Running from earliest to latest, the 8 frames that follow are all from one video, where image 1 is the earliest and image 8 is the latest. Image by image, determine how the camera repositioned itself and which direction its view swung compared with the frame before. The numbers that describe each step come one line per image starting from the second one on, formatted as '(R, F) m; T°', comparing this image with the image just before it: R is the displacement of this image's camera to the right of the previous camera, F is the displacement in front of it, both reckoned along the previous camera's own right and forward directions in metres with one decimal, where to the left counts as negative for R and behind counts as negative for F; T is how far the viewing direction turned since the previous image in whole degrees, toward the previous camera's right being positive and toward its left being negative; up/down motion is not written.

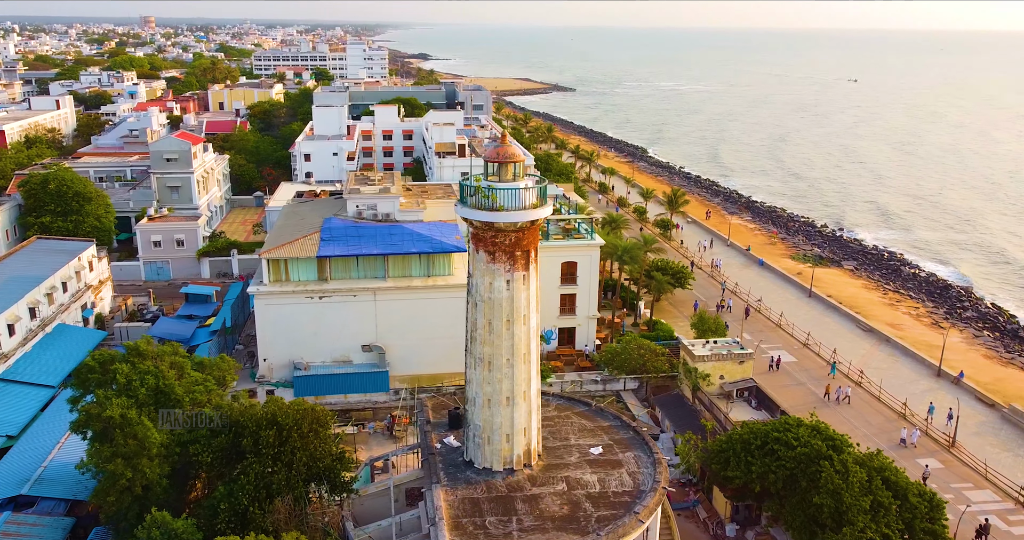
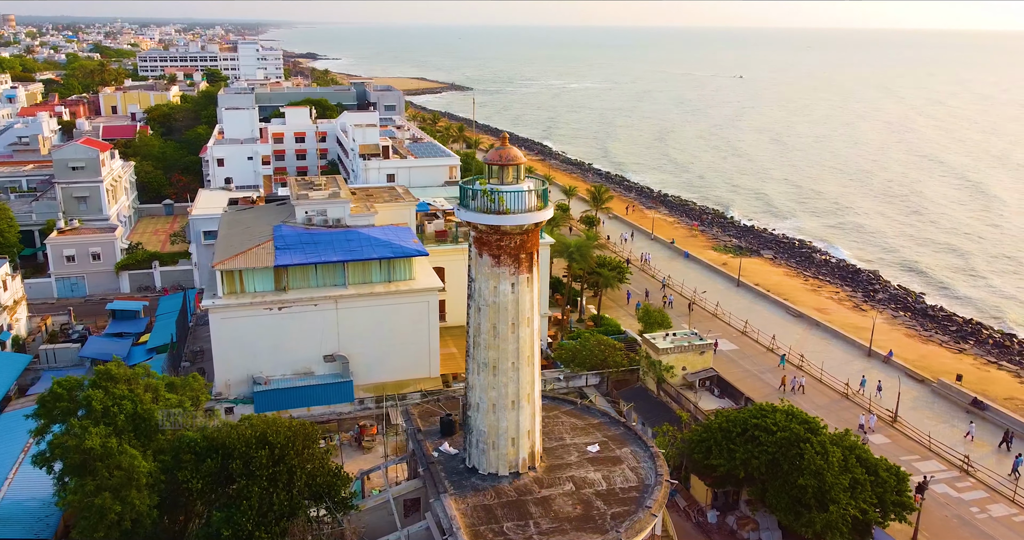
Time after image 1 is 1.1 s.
(-2.7, +0.3) m; +7°
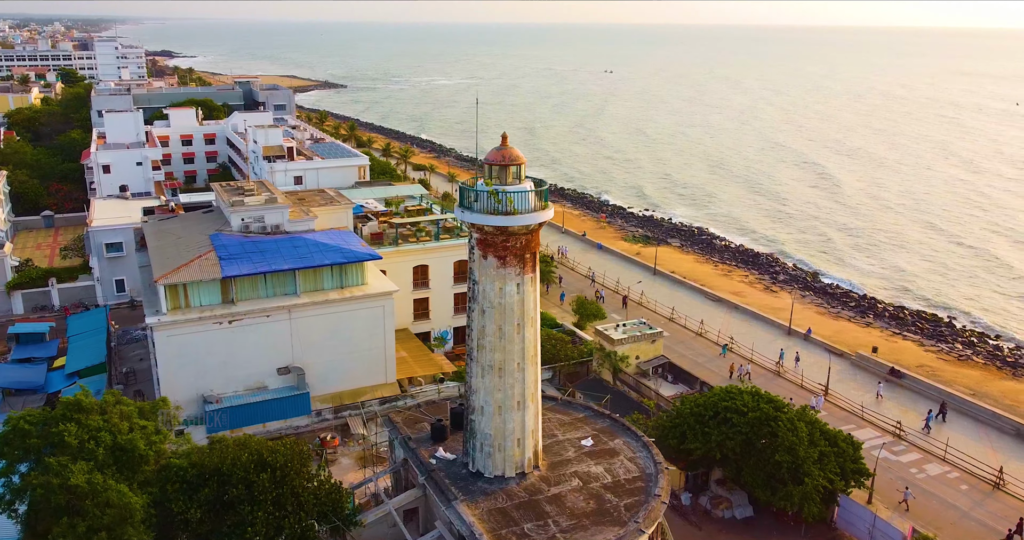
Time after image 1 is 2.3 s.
(-3.2, +0.4) m; +9°
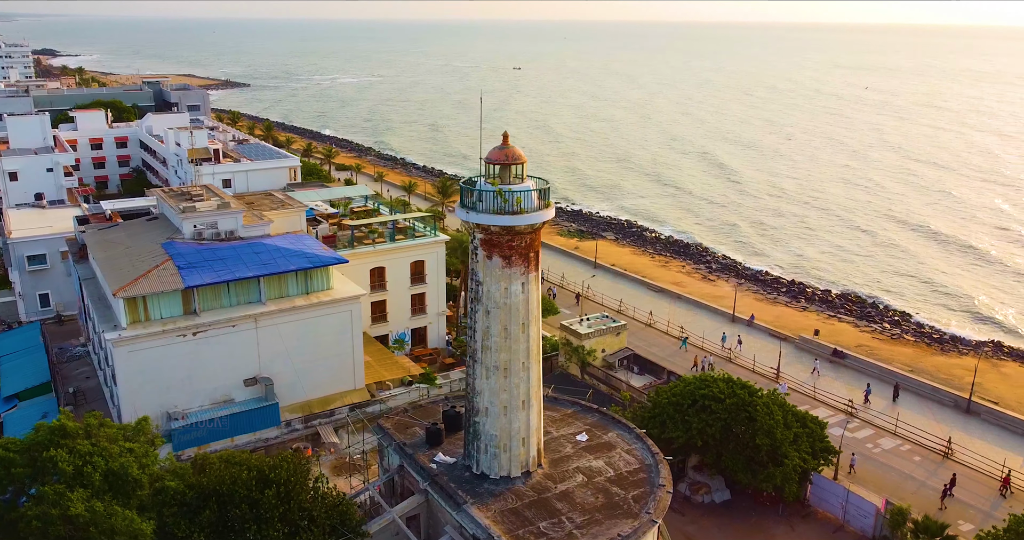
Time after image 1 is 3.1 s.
(-2.3, +0.2) m; +7°
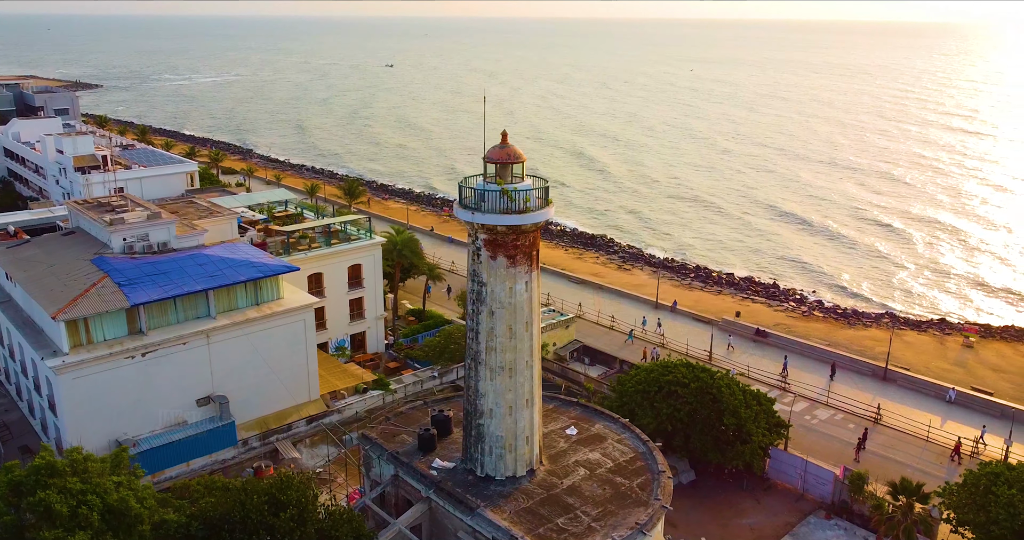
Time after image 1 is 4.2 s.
(-3.1, +0.3) m; +9°
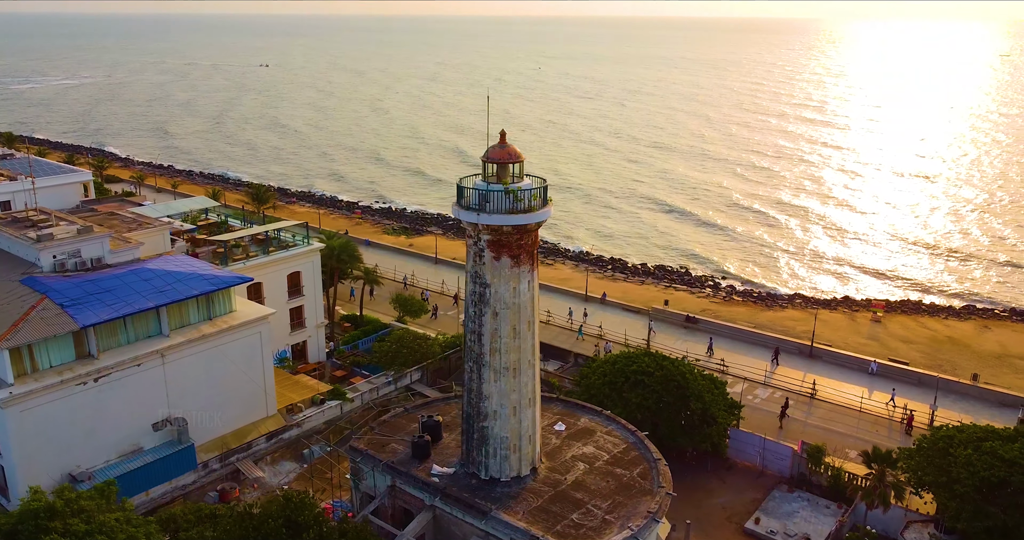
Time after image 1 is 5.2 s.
(-2.9, +0.3) m; +9°
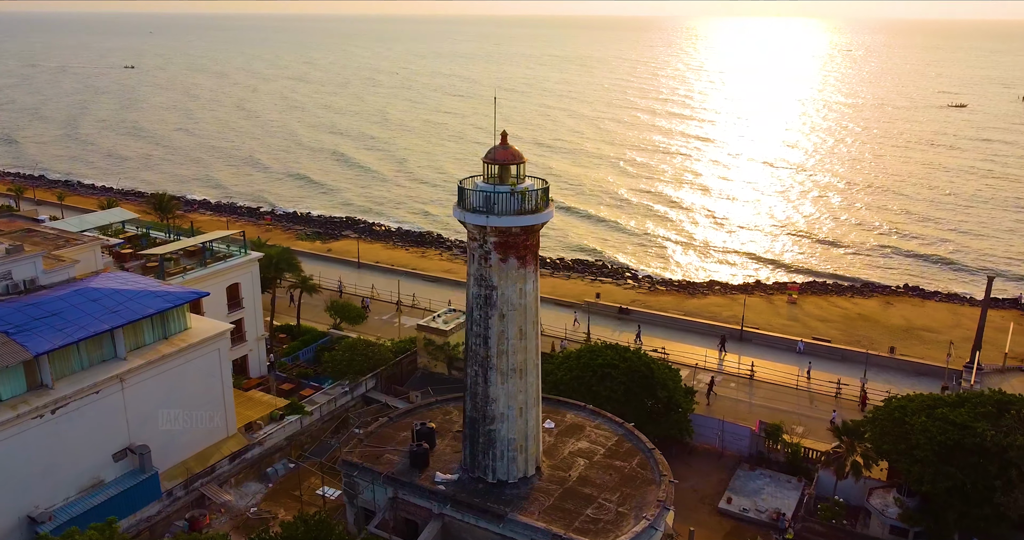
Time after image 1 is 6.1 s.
(-3.0, +0.3) m; +8°
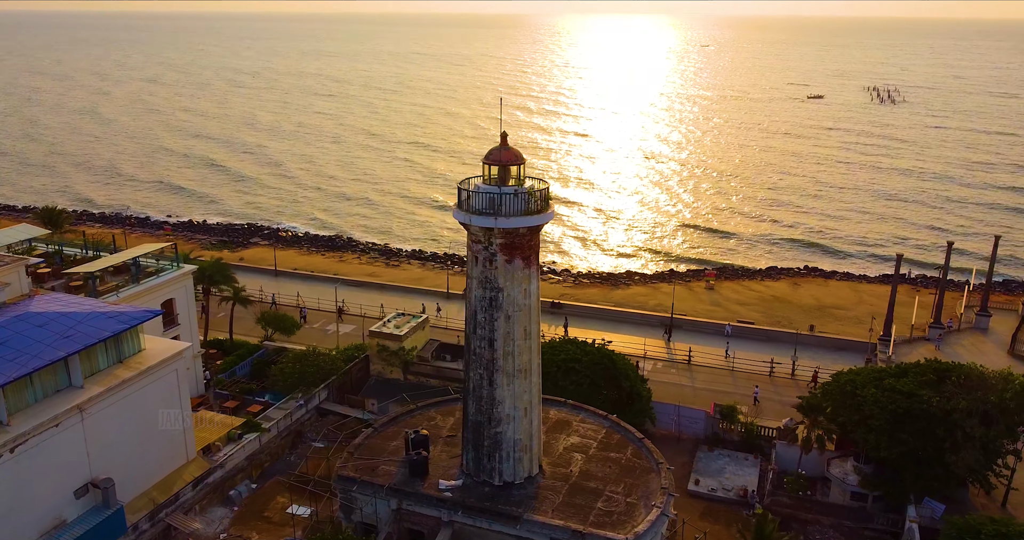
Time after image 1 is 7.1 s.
(-3.0, +0.3) m; +9°
